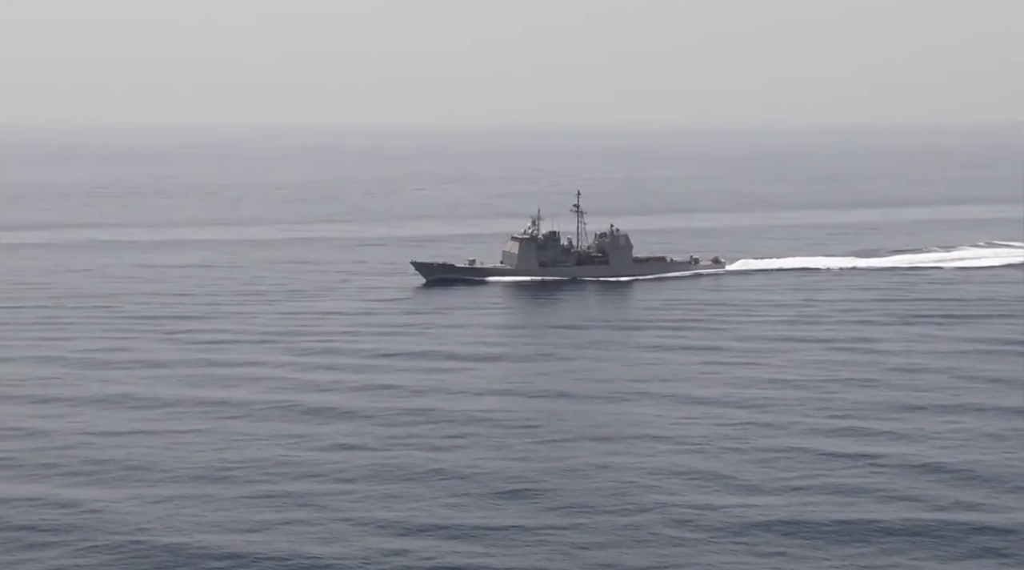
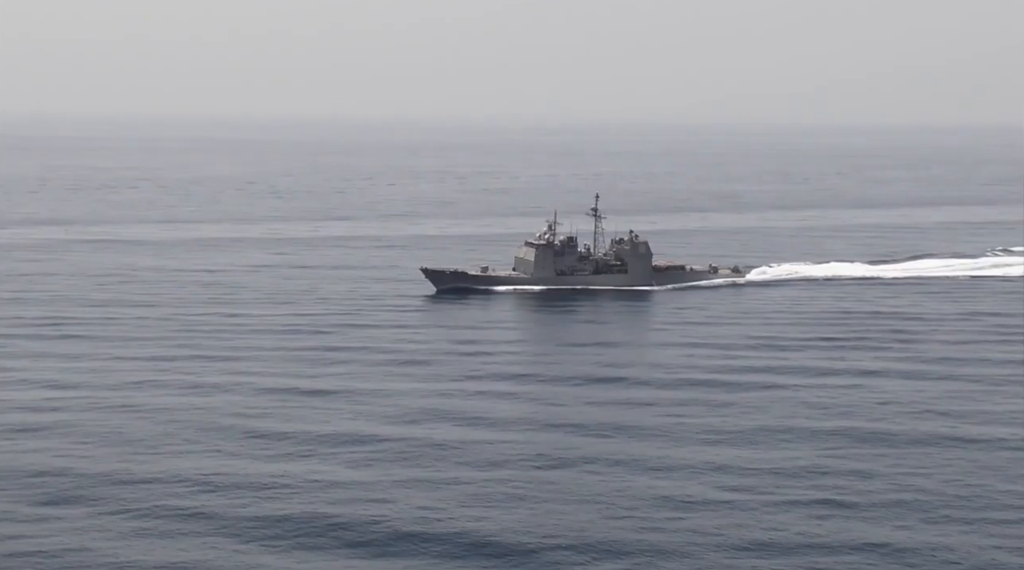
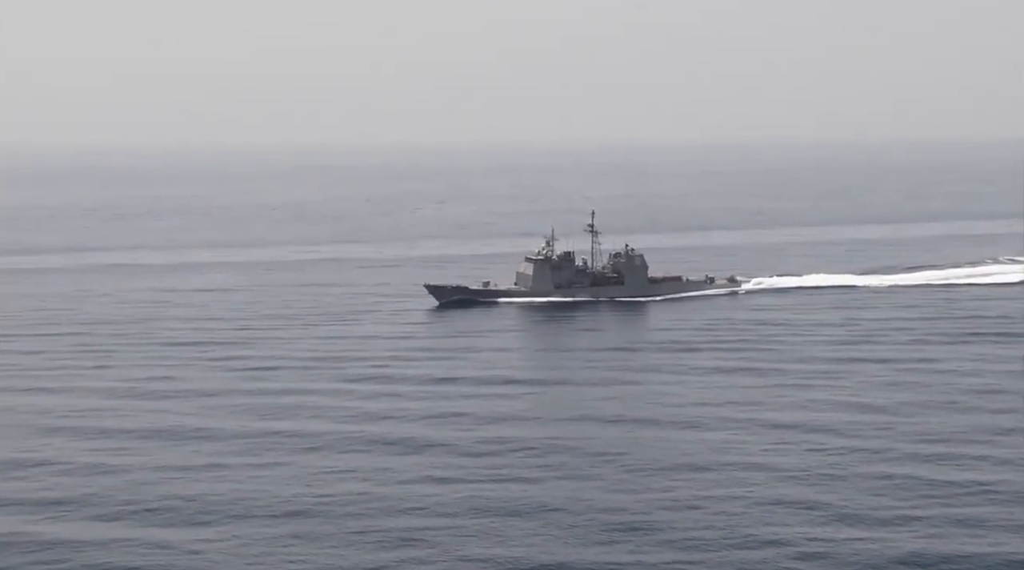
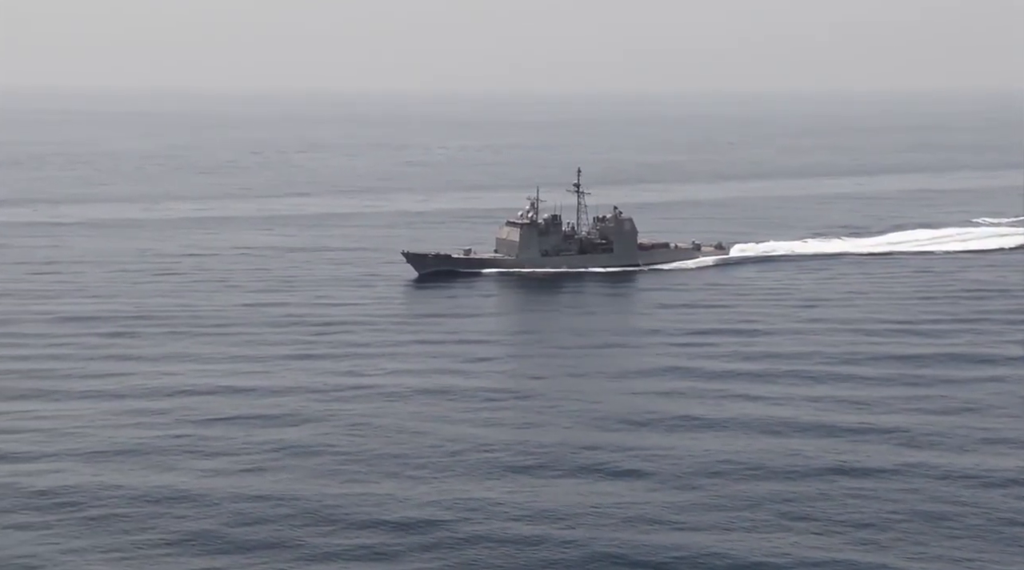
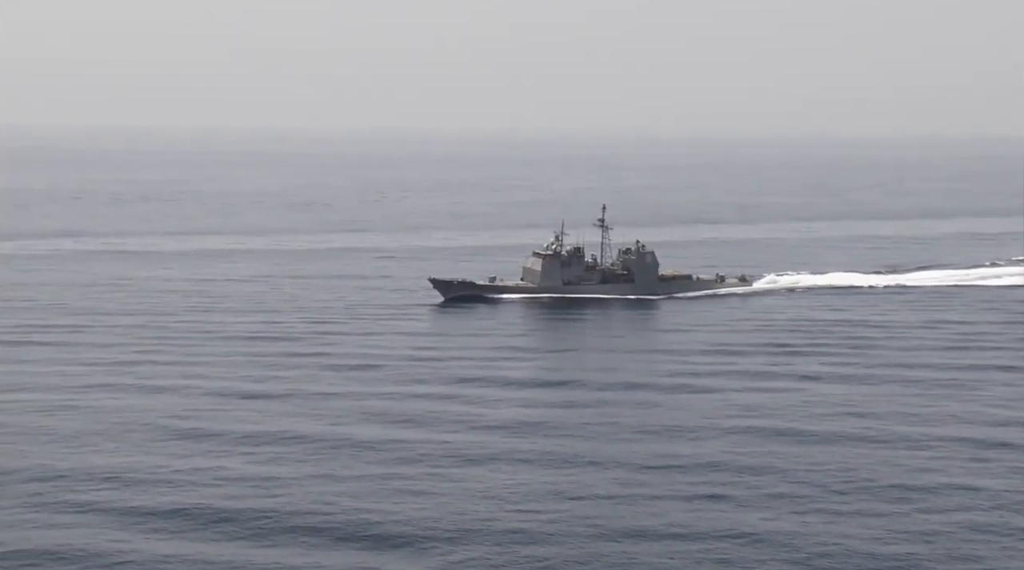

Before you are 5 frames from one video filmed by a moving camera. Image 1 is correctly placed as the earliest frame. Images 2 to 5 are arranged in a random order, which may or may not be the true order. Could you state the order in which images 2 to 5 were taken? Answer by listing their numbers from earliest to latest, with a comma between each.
3, 5, 2, 4
